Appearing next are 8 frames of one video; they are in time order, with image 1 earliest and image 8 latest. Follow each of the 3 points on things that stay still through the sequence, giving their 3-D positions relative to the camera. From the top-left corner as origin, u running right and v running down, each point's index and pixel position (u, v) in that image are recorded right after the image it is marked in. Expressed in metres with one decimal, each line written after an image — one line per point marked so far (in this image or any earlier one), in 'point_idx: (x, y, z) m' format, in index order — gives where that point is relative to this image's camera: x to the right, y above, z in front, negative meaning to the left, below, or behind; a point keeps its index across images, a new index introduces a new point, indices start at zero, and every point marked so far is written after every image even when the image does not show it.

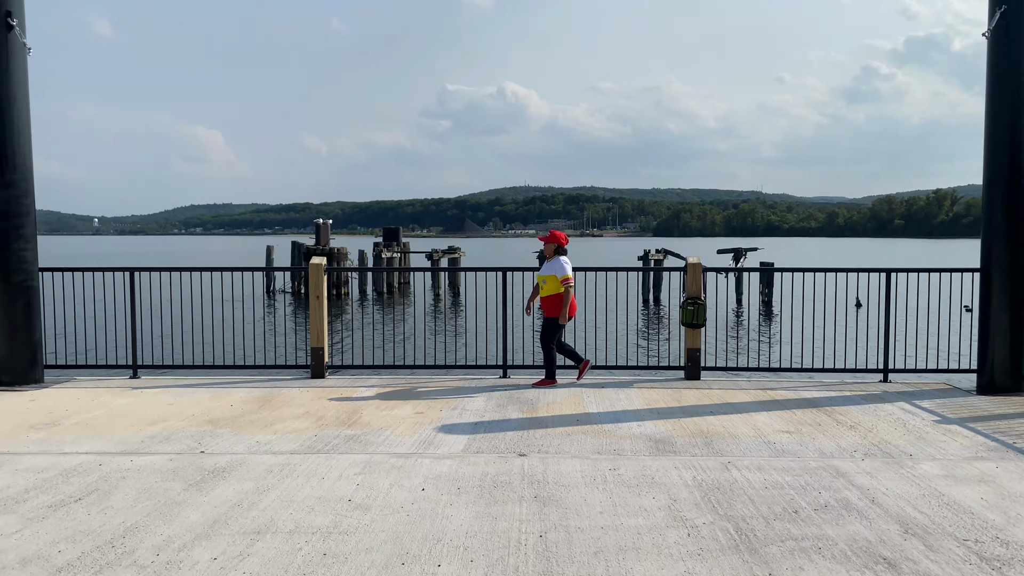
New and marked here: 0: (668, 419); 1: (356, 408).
0: (+1.3, -1.1, +6.9) m
1: (-1.4, -1.0, +7.4) m
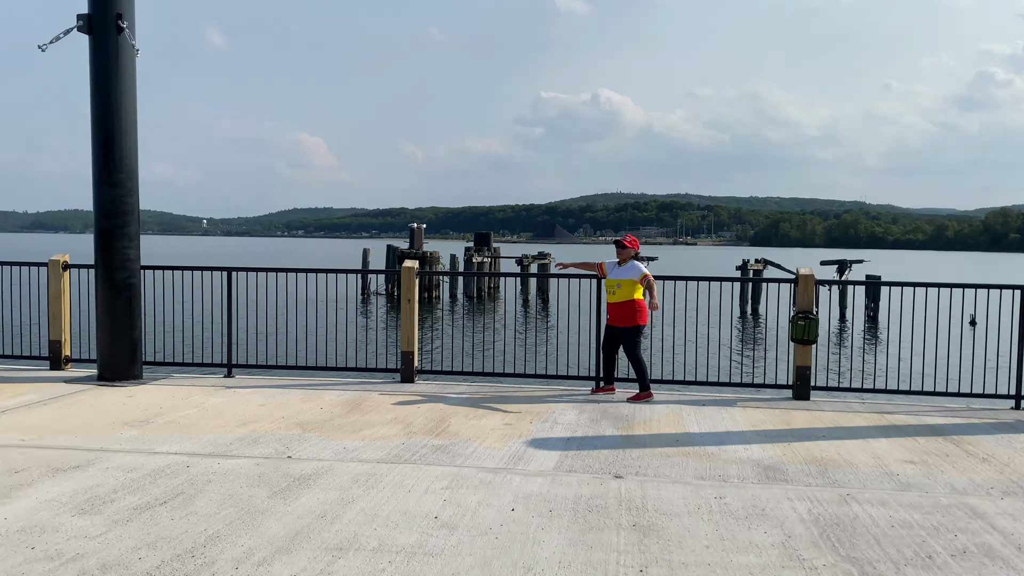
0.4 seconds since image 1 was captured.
0: (+2.0, -1.2, +6.4) m
1: (-0.6, -1.1, +7.1) m
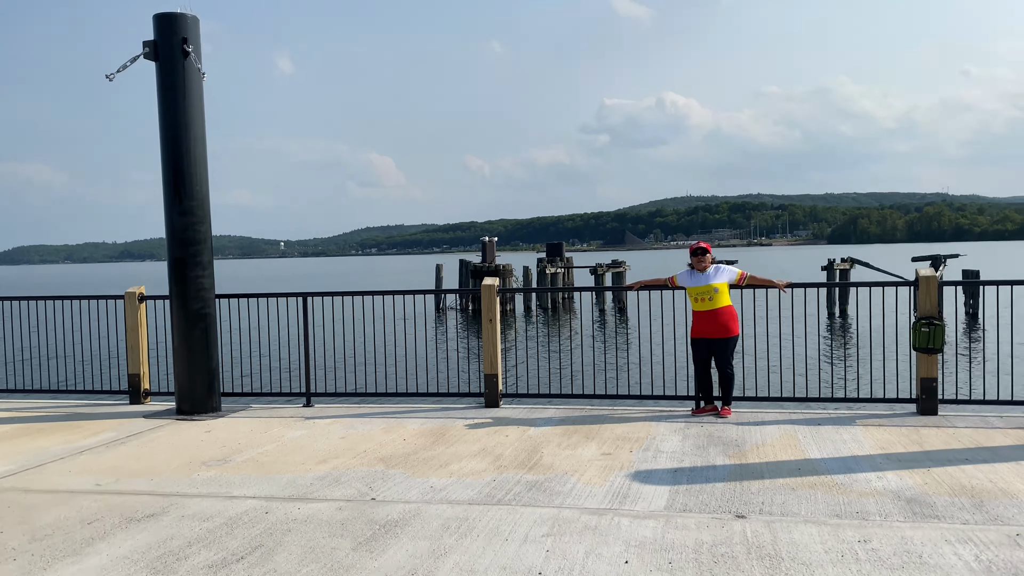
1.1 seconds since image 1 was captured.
0: (+2.7, -1.2, +5.7) m
1: (+0.2, -1.2, +6.6) m
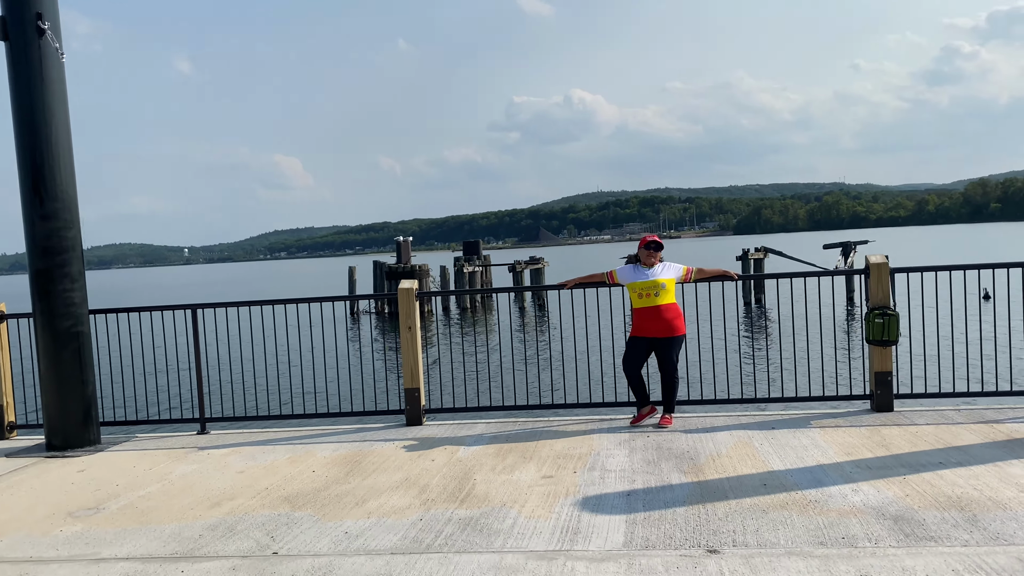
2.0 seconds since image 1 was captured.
0: (+2.3, -1.2, +5.1) m
1: (-0.3, -1.3, +5.8) m
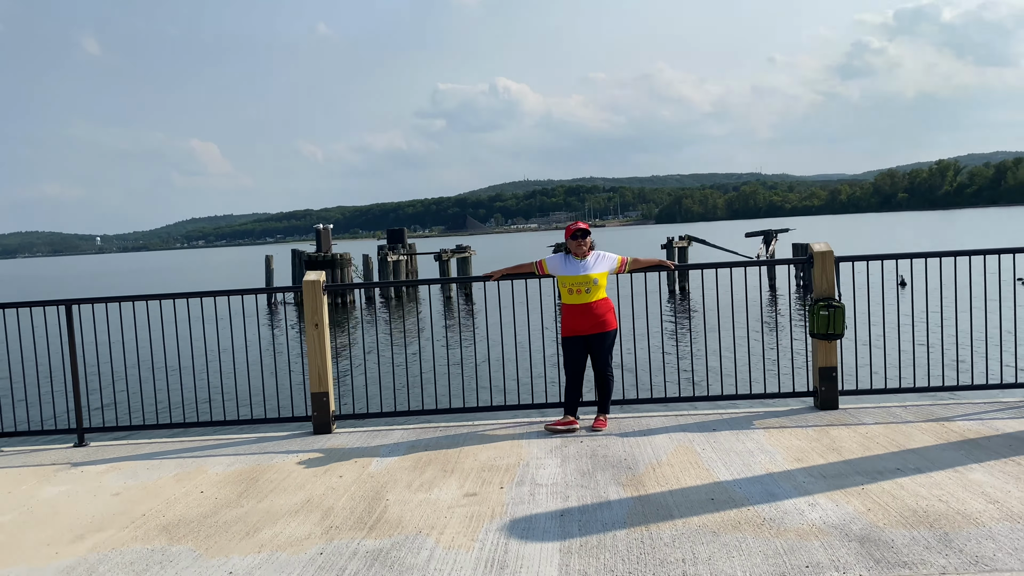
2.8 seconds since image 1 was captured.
0: (+1.8, -1.1, +4.7) m
1: (-0.8, -1.2, +5.1) m
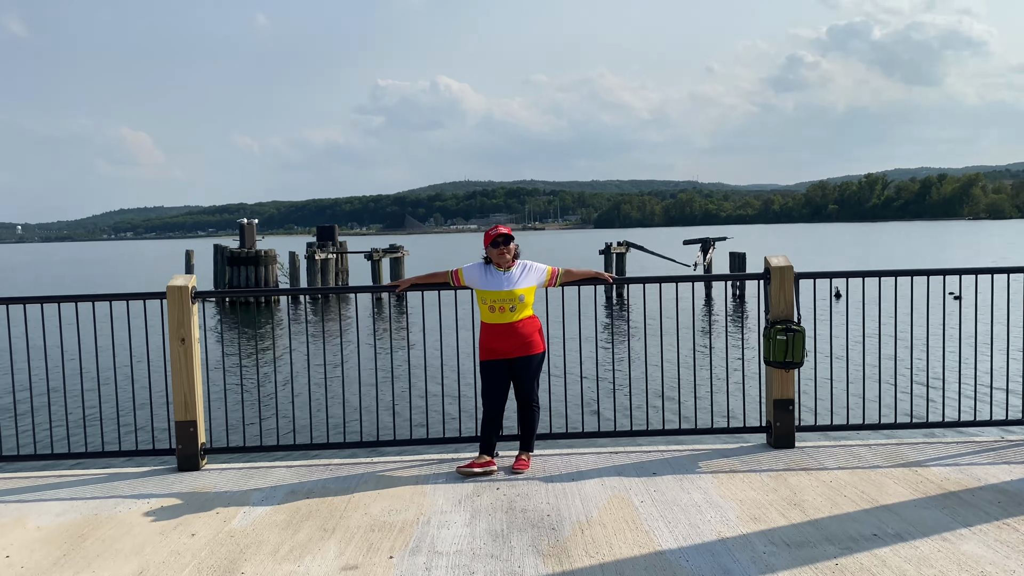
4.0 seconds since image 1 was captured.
0: (+1.3, -1.2, +3.8) m
1: (-1.3, -1.3, +4.0) m
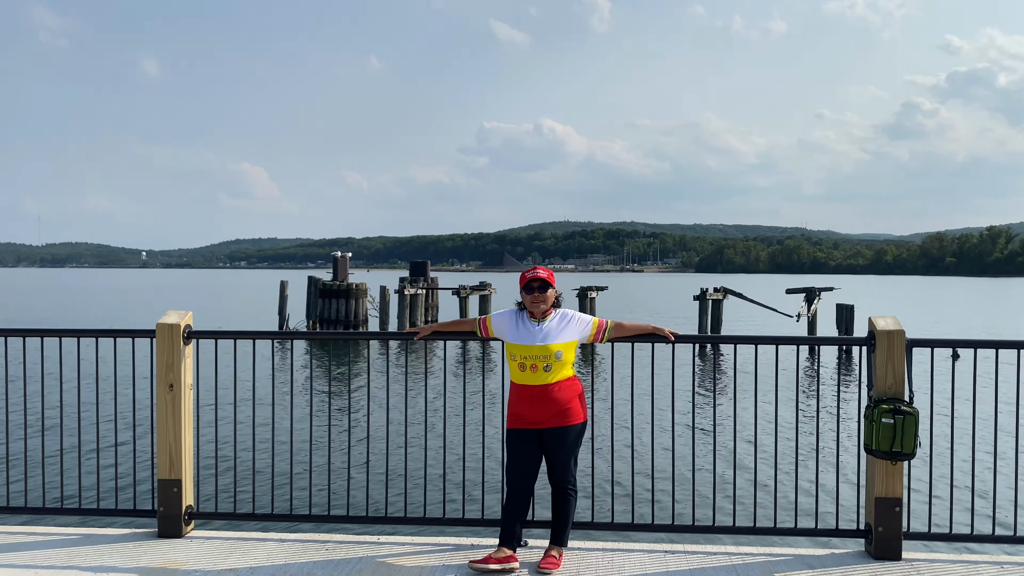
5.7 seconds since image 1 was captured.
0: (+1.3, -1.5, +2.6) m
1: (-1.3, -1.4, +3.2) m
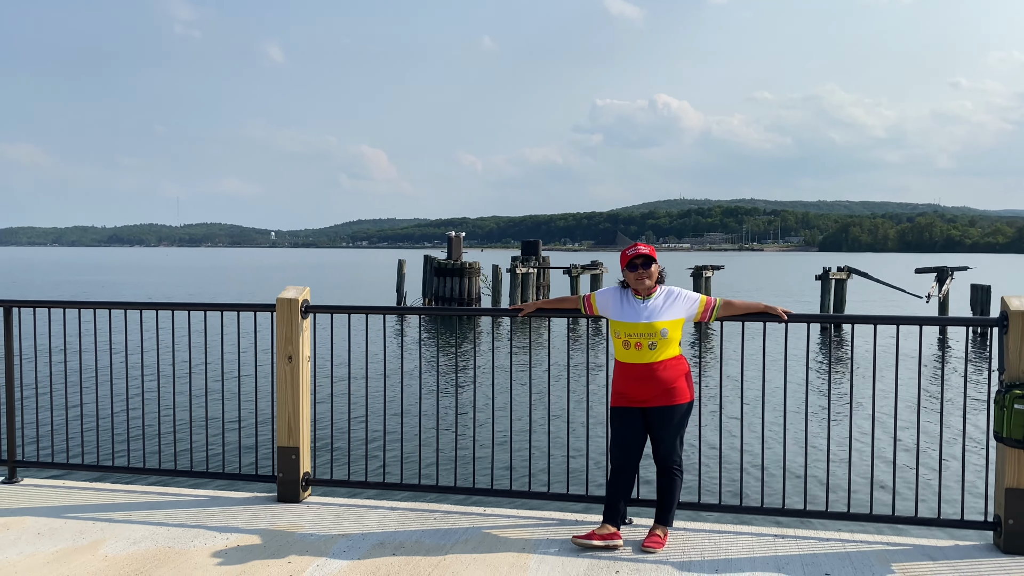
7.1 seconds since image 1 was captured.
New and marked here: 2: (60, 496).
0: (+1.6, -1.4, +2.5) m
1: (-0.9, -1.4, +3.3) m
2: (-2.8, -1.3, +5.2) m
